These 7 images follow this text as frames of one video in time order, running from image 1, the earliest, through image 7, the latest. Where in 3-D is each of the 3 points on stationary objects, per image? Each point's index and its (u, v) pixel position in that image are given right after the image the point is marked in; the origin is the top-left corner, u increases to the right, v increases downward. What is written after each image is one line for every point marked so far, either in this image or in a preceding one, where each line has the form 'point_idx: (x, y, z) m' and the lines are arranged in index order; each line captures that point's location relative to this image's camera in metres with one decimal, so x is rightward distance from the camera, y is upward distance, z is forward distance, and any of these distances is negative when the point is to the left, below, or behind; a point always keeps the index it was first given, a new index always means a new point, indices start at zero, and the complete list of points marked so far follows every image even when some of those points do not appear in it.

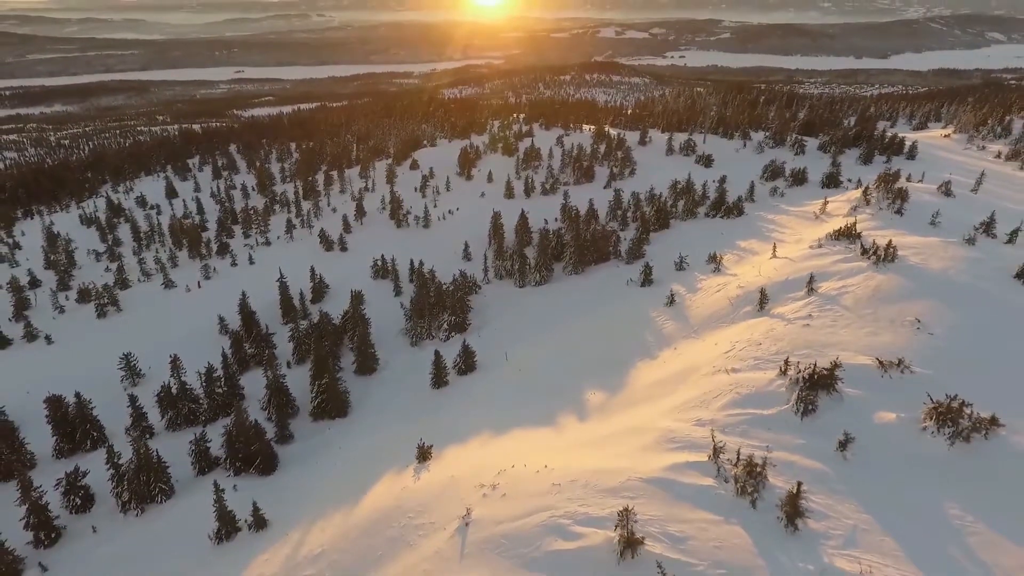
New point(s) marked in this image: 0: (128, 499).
0: (-11.3, -6.2, +15.8) m
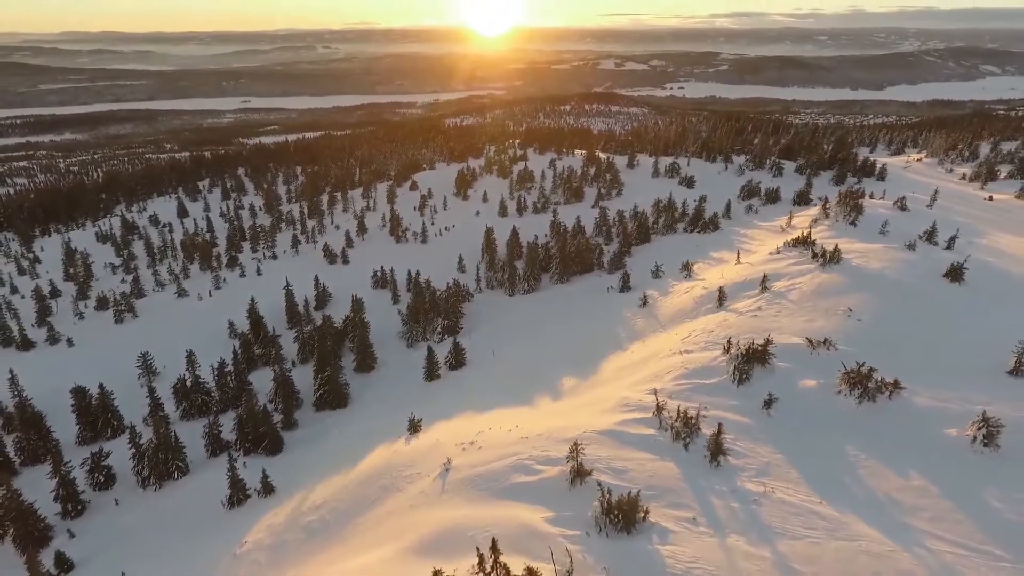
0: (-11.8, -6.1, +17.5) m
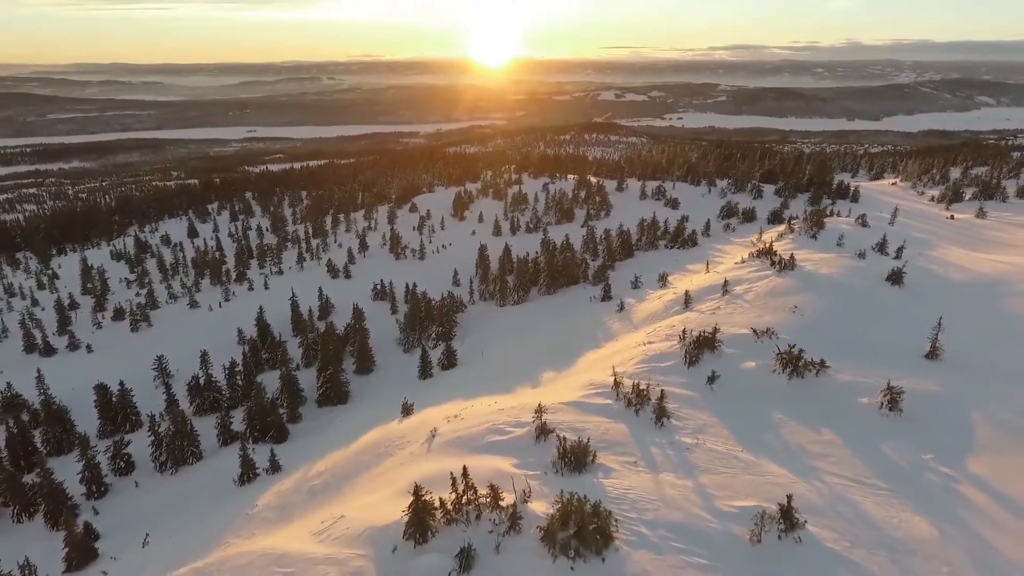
0: (-12.4, -6.1, +19.2) m
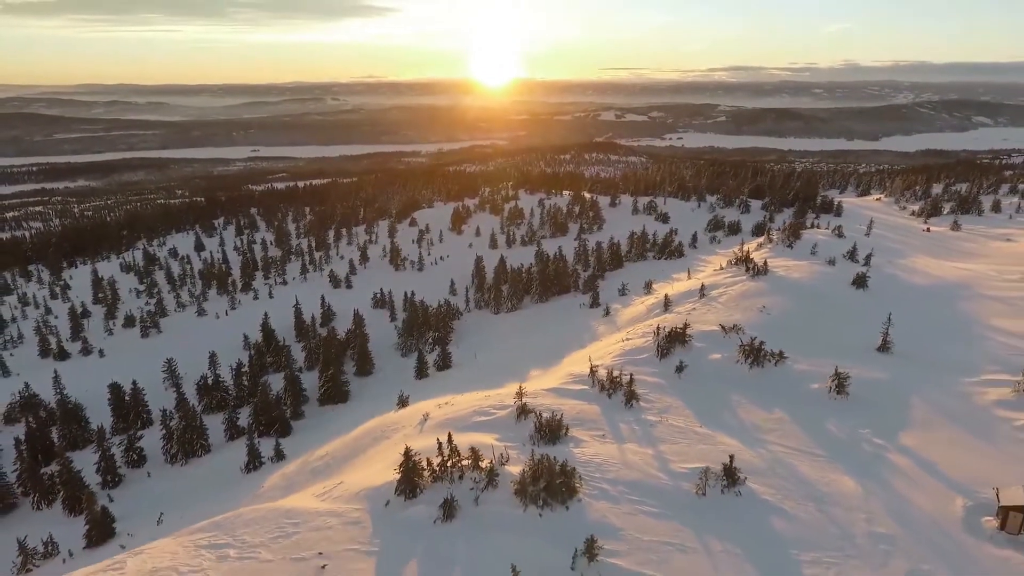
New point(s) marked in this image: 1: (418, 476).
0: (-12.8, -6.2, +20.4) m
1: (-1.8, -3.6, +10.3) m
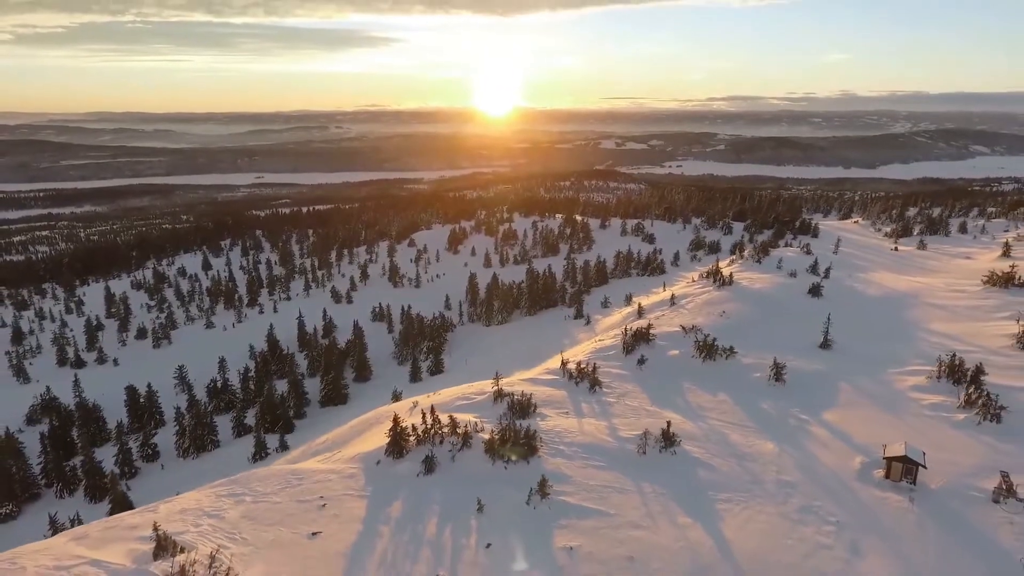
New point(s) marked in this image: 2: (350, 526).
0: (-13.4, -6.5, +22.2) m
1: (-2.4, -3.4, +12.2) m
2: (-2.9, -4.3, +9.7) m
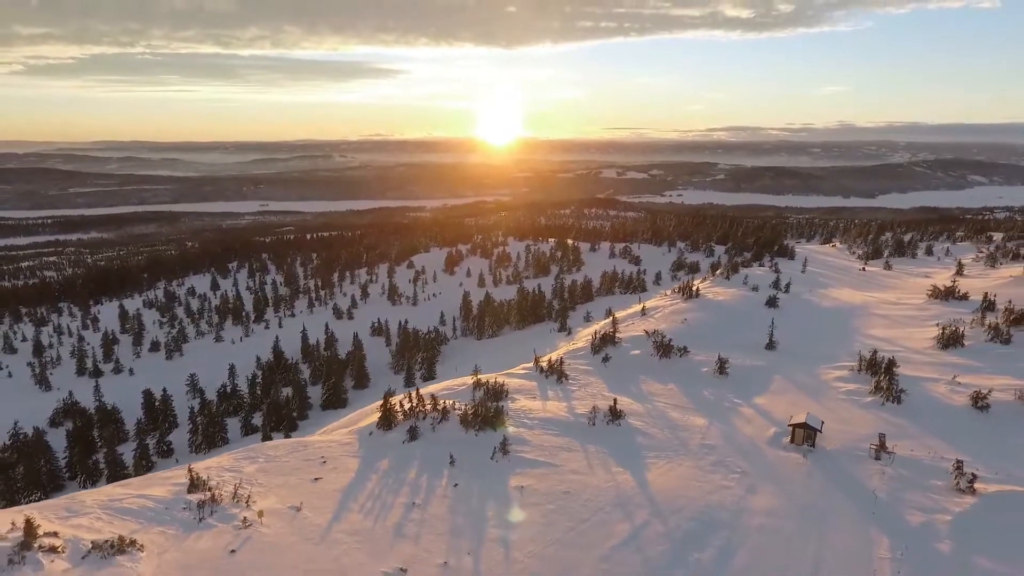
0: (-14.1, -7.0, +24.3) m
1: (-3.2, -3.4, +14.4) m
2: (-3.7, -4.1, +12.0) m
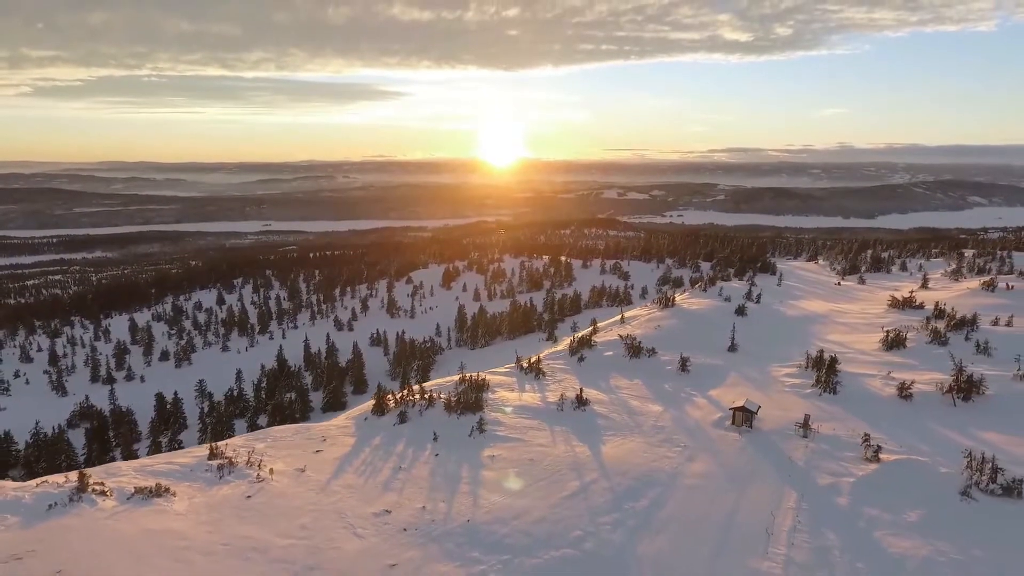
0: (-14.7, -7.4, +26.1) m
1: (-3.8, -3.5, +16.4) m
2: (-4.4, -4.1, +13.9) m
